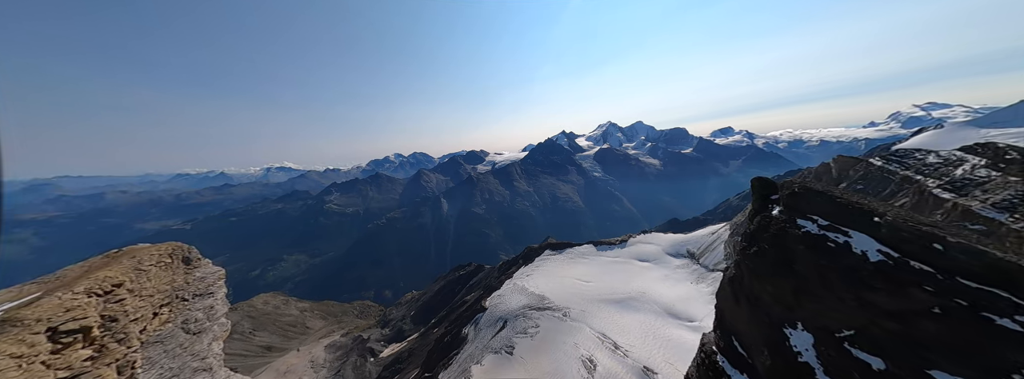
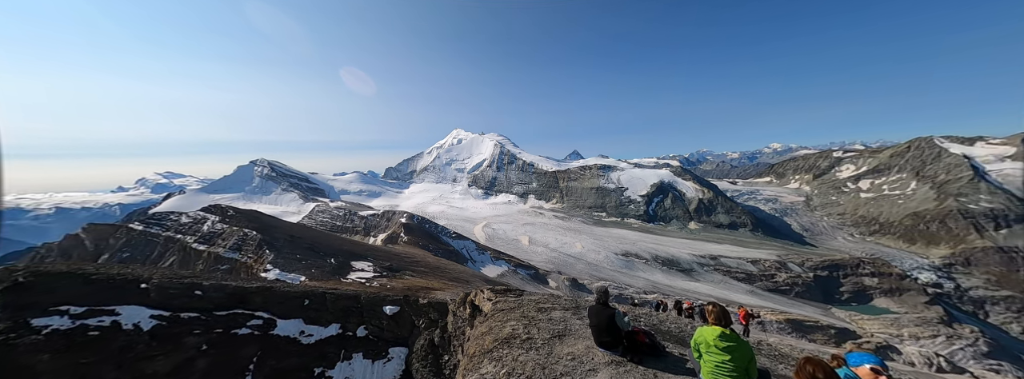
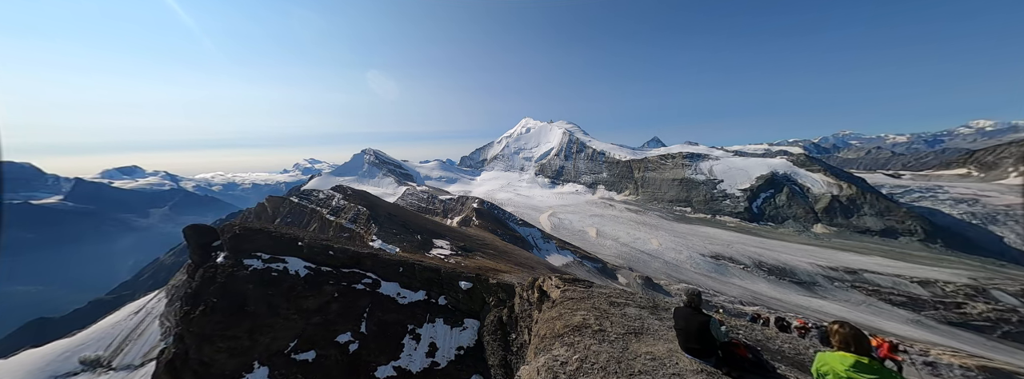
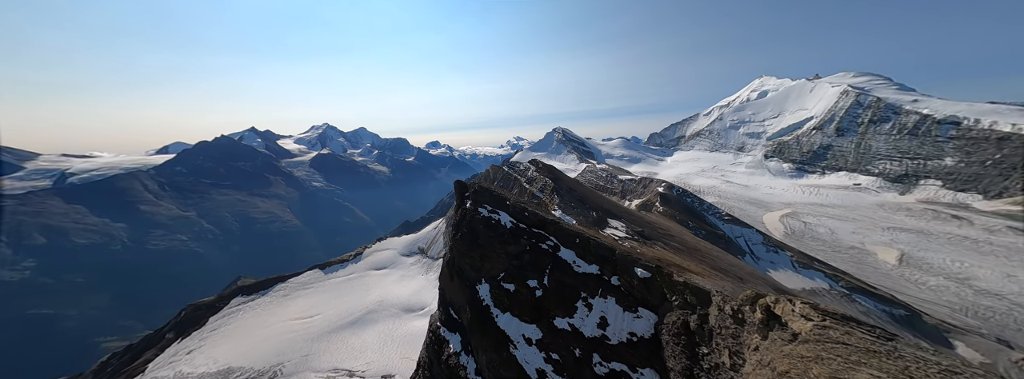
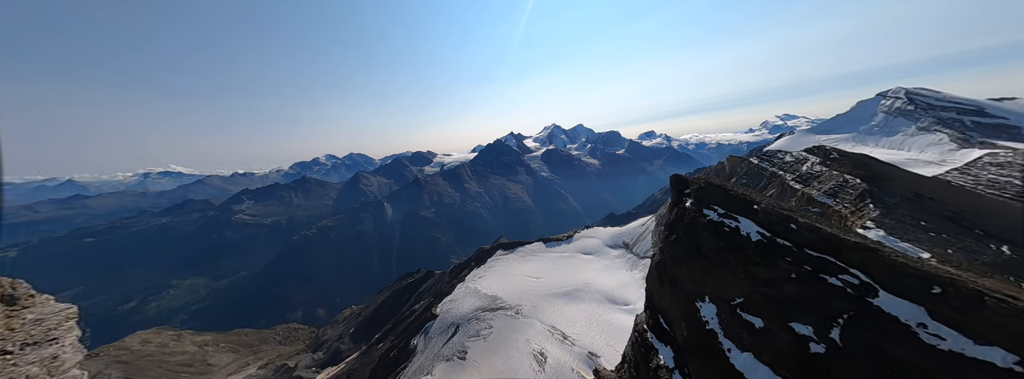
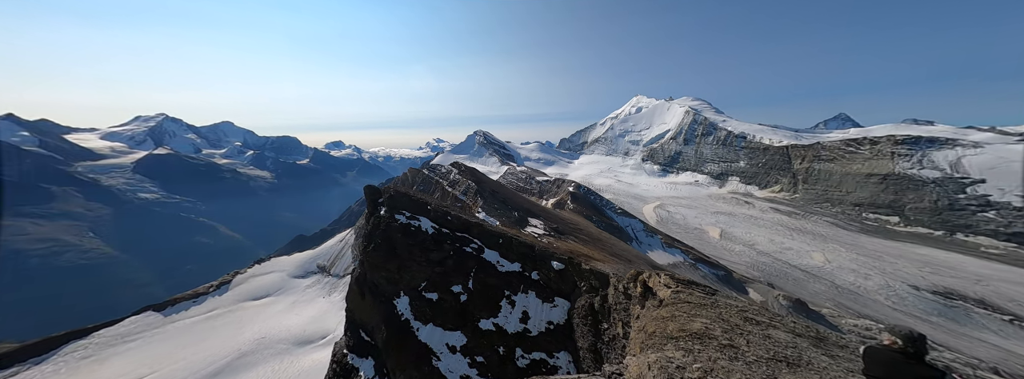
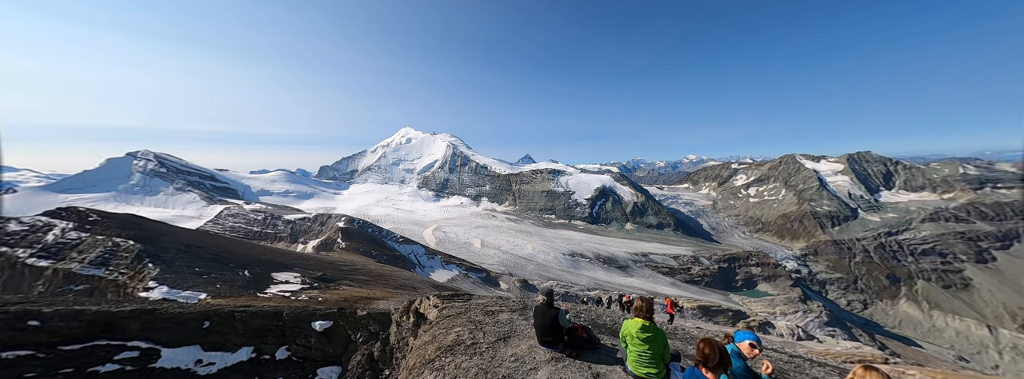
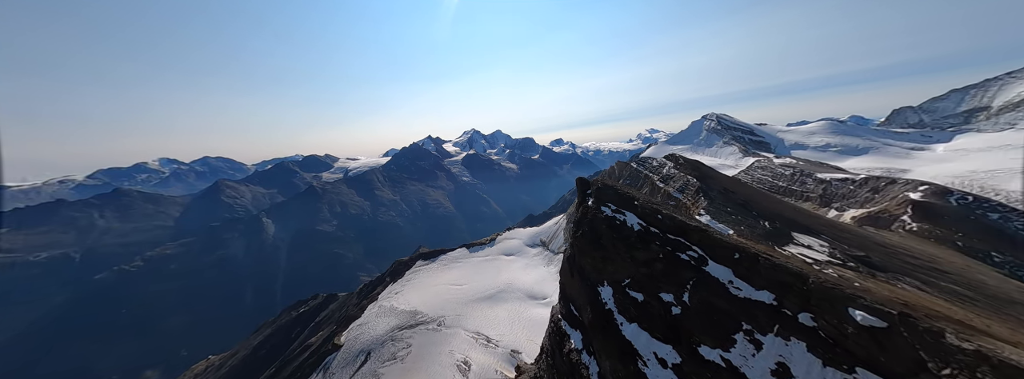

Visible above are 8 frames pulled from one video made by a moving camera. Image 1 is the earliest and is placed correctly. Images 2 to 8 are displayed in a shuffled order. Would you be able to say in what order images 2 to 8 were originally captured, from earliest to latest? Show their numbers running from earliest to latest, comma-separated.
5, 8, 4, 6, 3, 2, 7
